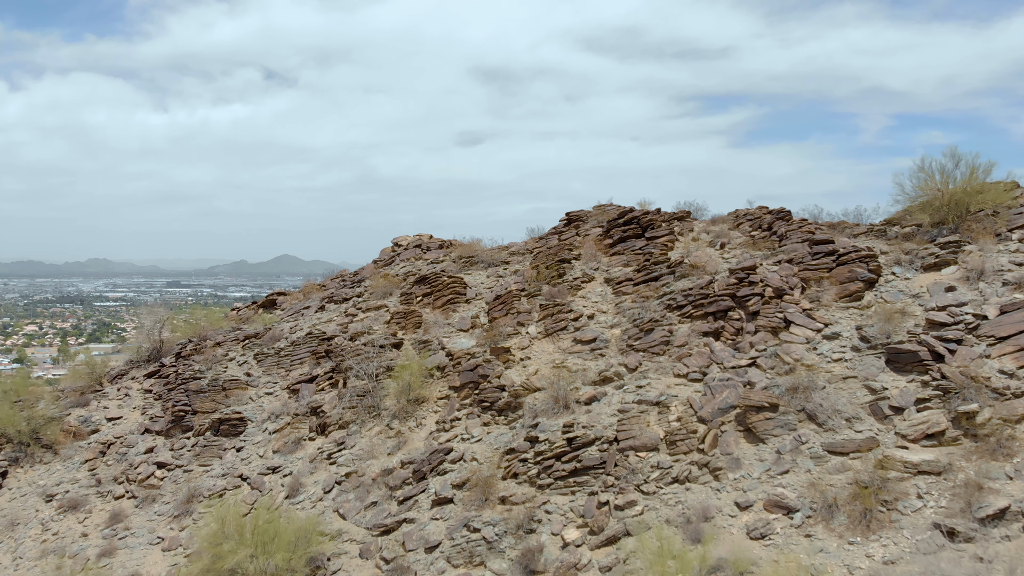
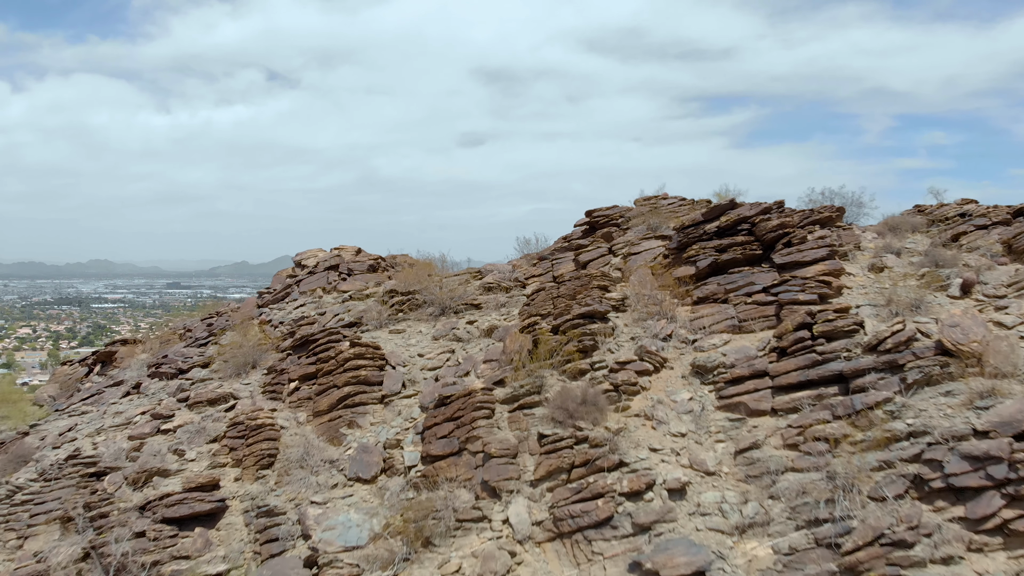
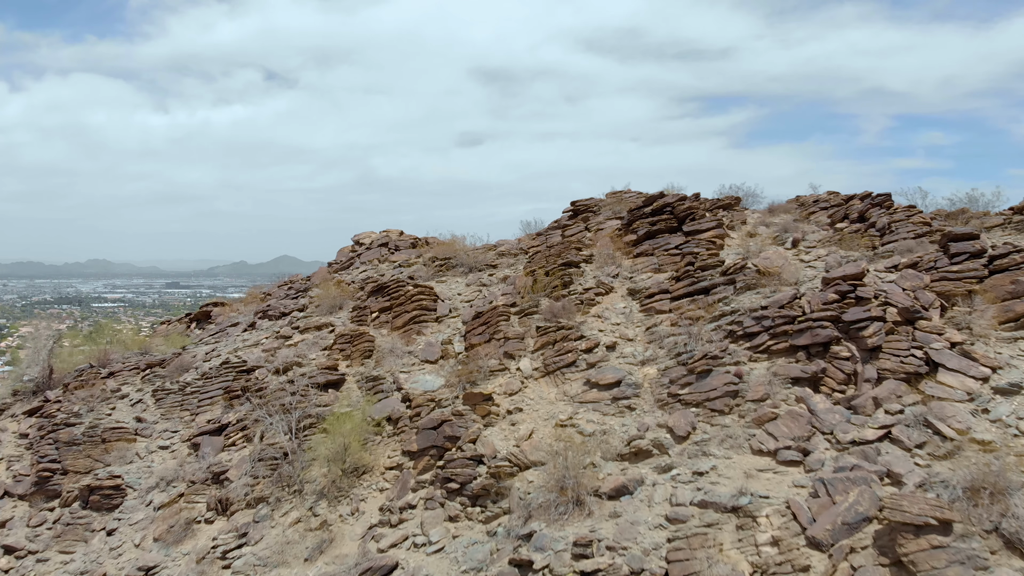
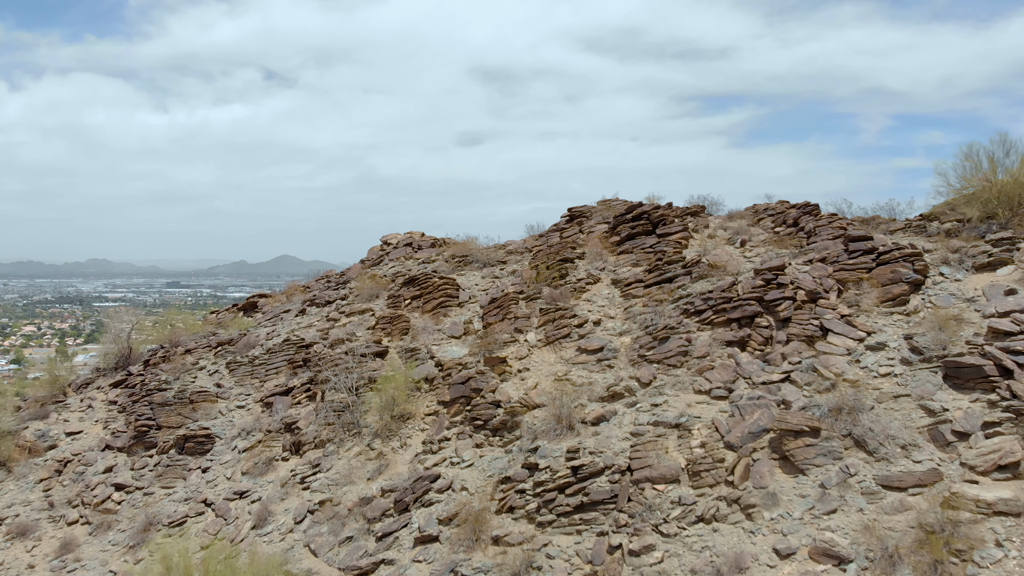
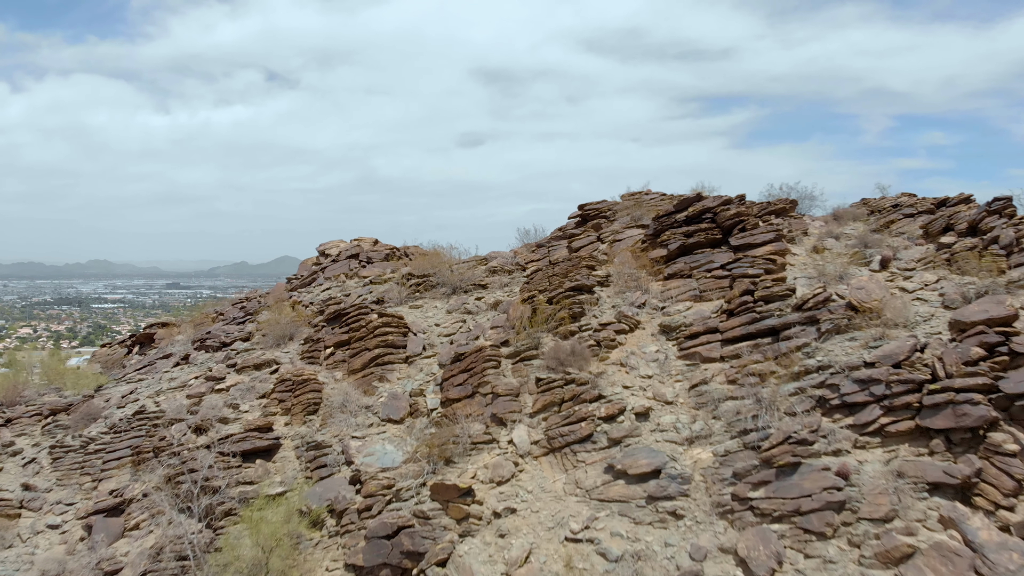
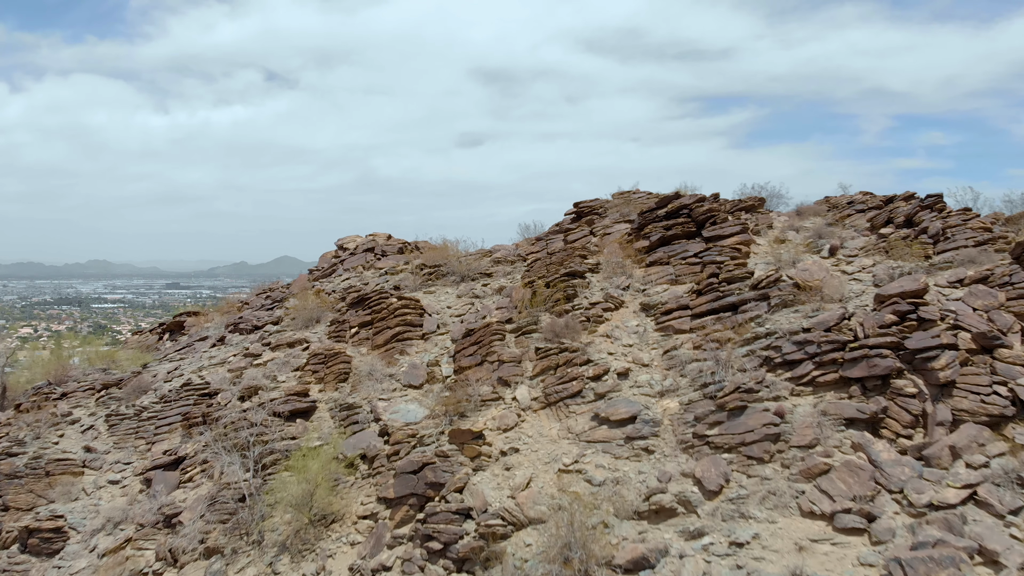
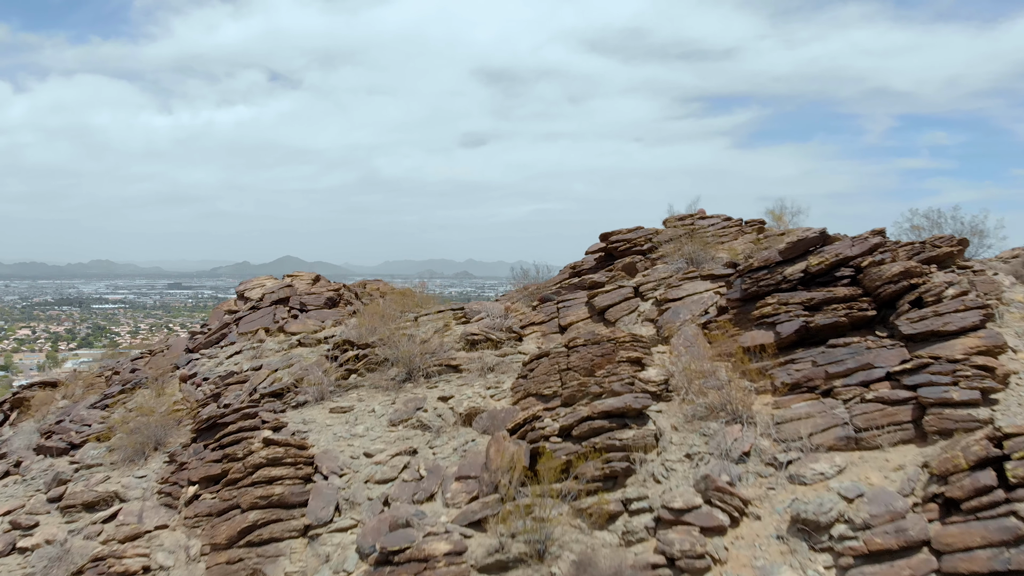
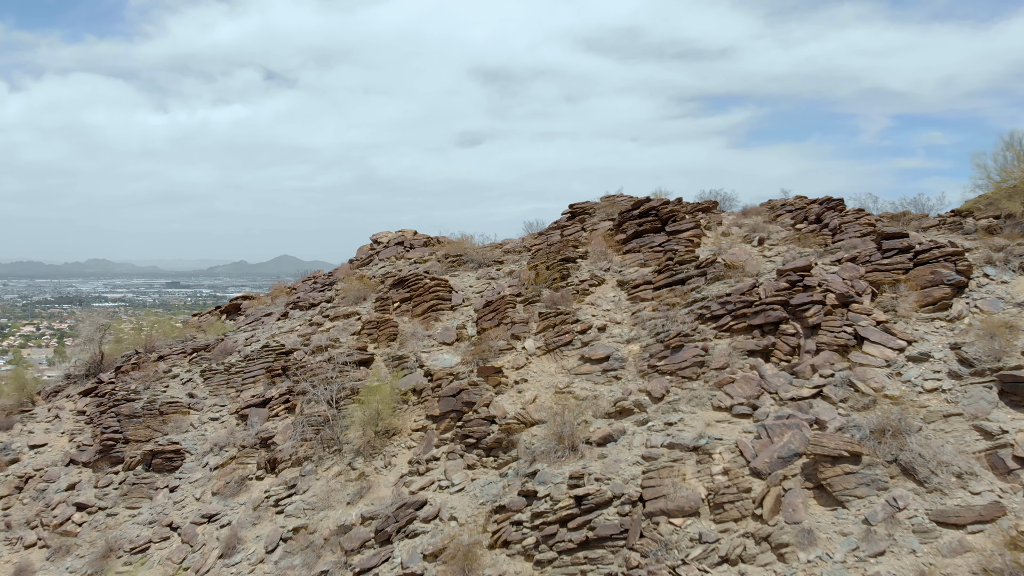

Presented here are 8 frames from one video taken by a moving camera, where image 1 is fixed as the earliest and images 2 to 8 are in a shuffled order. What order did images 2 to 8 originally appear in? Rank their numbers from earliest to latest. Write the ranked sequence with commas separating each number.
4, 8, 3, 6, 5, 2, 7
